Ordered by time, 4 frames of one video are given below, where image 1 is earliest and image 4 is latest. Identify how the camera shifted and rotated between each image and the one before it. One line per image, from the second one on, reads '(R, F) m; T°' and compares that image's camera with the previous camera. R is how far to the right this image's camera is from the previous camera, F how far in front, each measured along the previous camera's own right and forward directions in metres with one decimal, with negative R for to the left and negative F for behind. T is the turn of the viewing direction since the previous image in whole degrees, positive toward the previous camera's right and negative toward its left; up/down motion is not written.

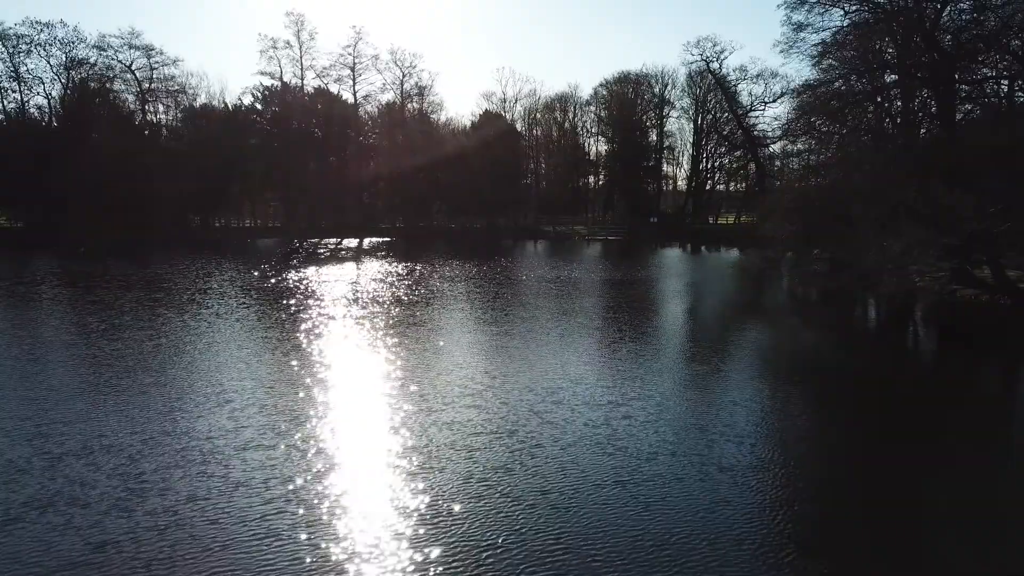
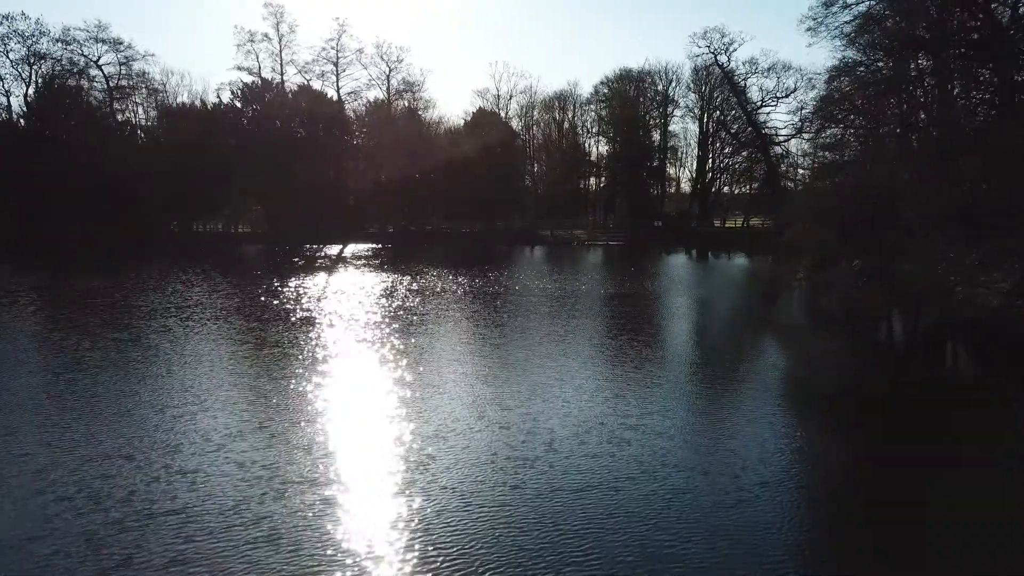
(+0.2, +1.0) m; 0°
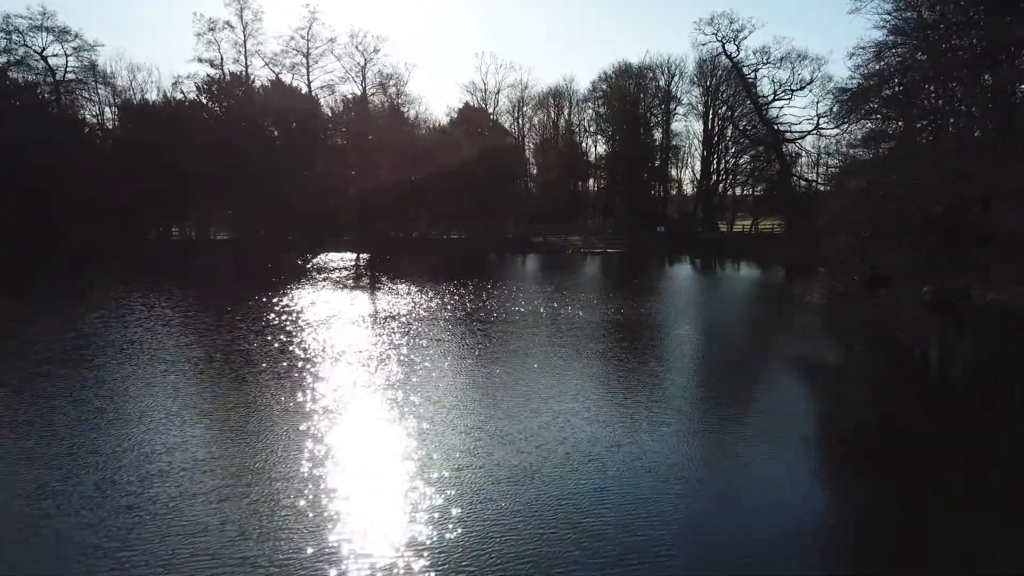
(+0.3, +1.3) m; 0°
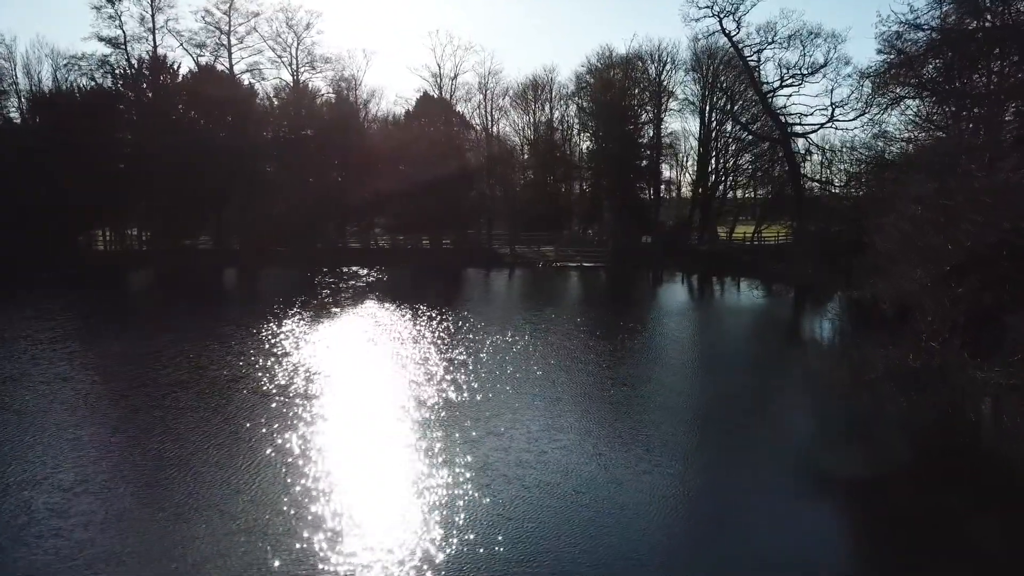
(+0.7, +2.1) m; 0°
